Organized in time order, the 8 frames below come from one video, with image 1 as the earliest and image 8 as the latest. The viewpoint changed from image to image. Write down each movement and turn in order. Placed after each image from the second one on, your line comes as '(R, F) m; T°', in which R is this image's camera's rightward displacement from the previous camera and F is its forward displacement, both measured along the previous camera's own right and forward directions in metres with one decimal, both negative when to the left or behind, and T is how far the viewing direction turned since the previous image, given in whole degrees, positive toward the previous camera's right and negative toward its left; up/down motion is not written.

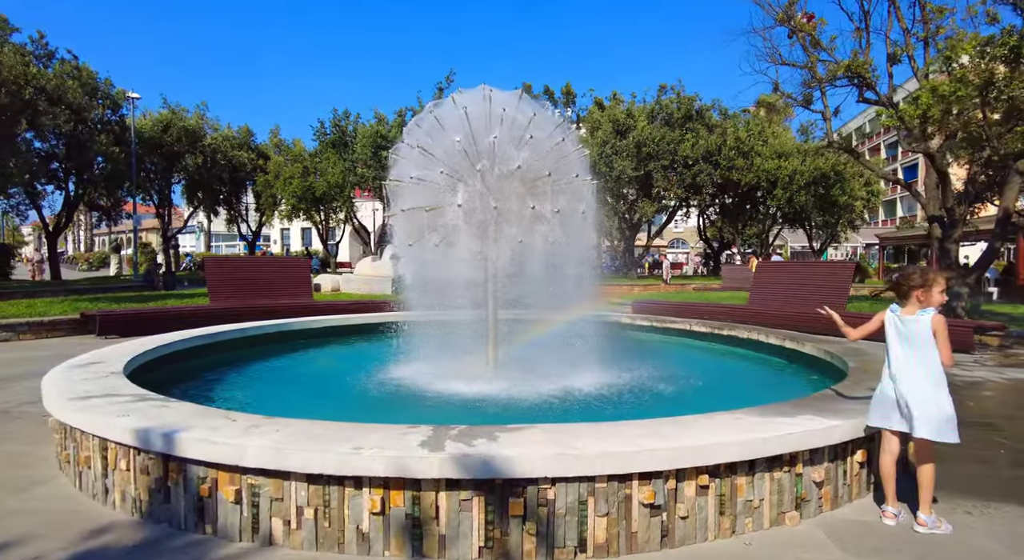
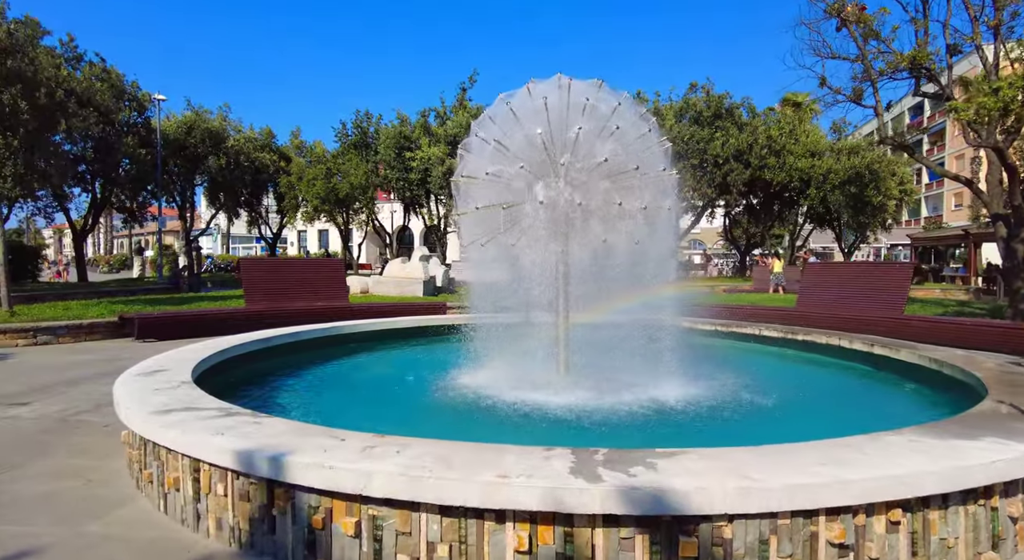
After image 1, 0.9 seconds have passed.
(-0.7, +0.4) m; -1°
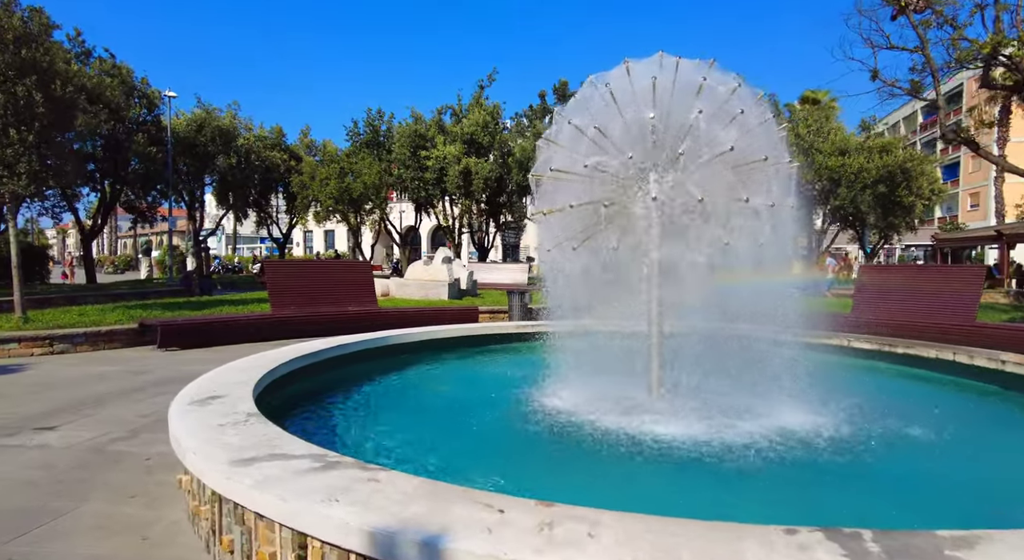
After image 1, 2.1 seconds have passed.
(-0.8, +0.8) m; 0°
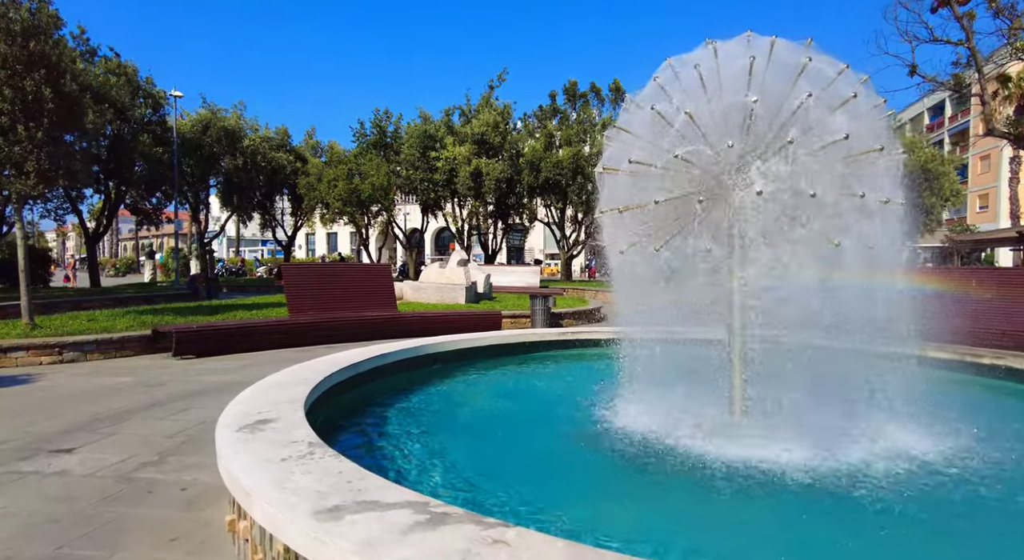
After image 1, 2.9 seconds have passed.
(-0.6, +0.6) m; 0°
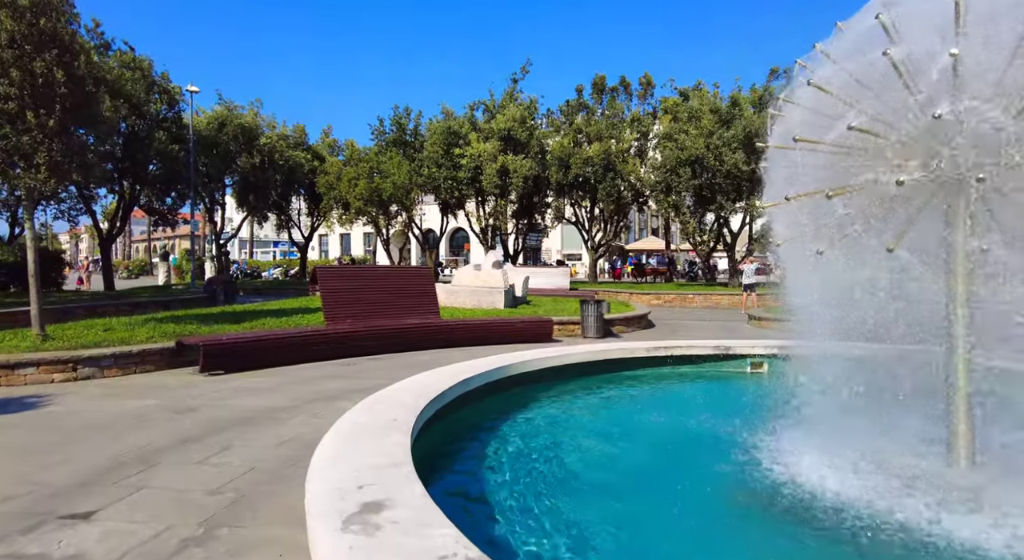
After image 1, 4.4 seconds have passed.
(-0.9, +1.3) m; -1°
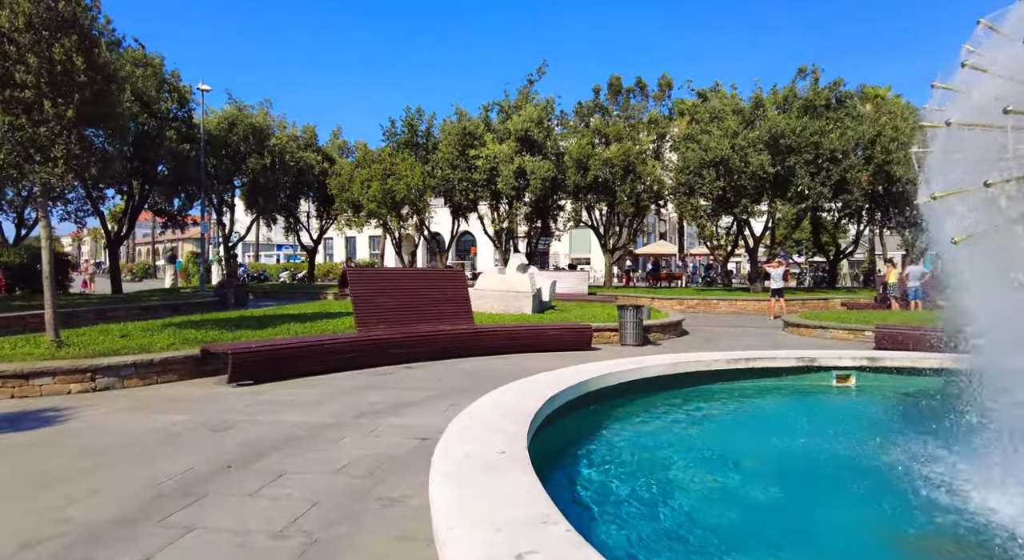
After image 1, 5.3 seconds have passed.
(-0.8, +0.7) m; 0°
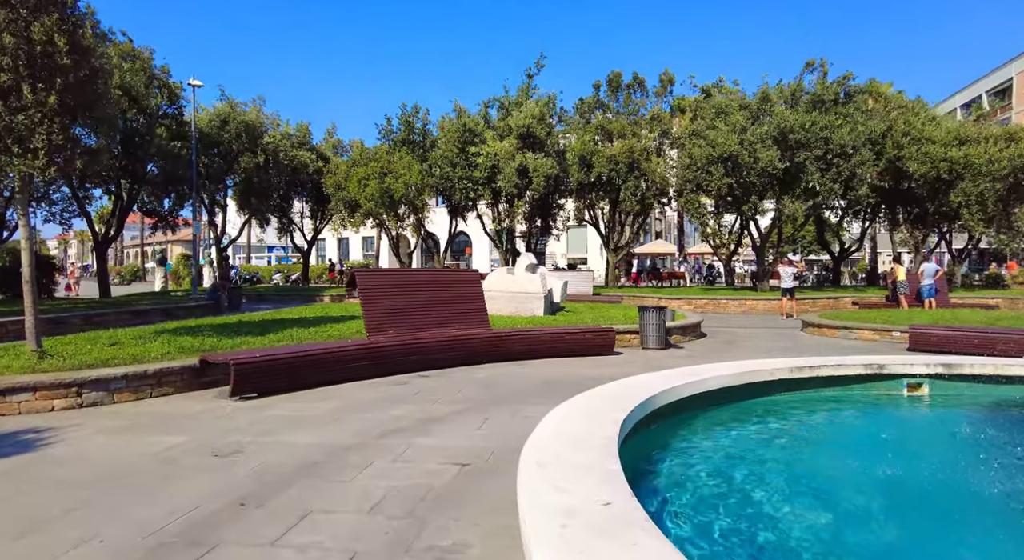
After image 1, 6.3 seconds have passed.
(-0.5, +0.8) m; +1°
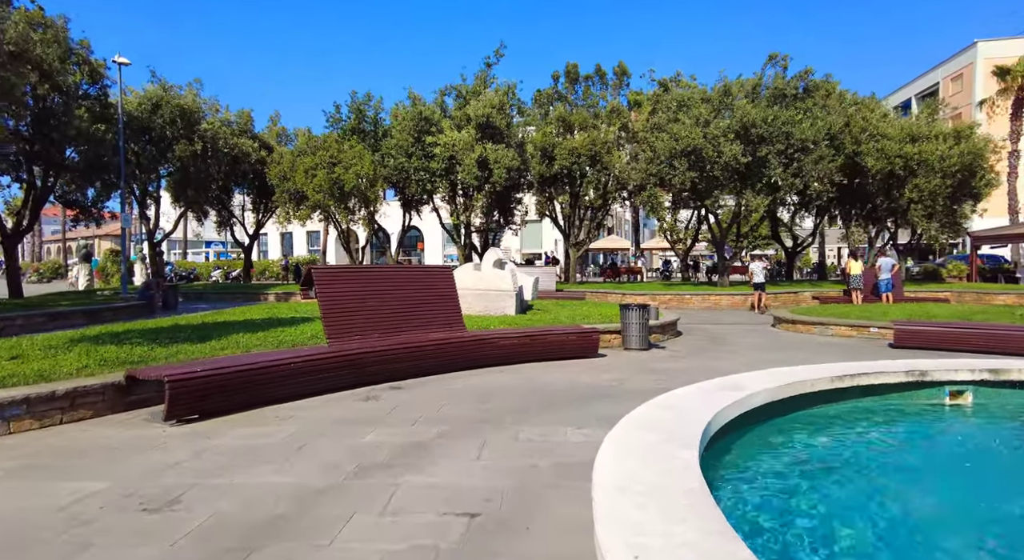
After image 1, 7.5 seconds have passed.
(-0.5, +1.1) m; +5°
